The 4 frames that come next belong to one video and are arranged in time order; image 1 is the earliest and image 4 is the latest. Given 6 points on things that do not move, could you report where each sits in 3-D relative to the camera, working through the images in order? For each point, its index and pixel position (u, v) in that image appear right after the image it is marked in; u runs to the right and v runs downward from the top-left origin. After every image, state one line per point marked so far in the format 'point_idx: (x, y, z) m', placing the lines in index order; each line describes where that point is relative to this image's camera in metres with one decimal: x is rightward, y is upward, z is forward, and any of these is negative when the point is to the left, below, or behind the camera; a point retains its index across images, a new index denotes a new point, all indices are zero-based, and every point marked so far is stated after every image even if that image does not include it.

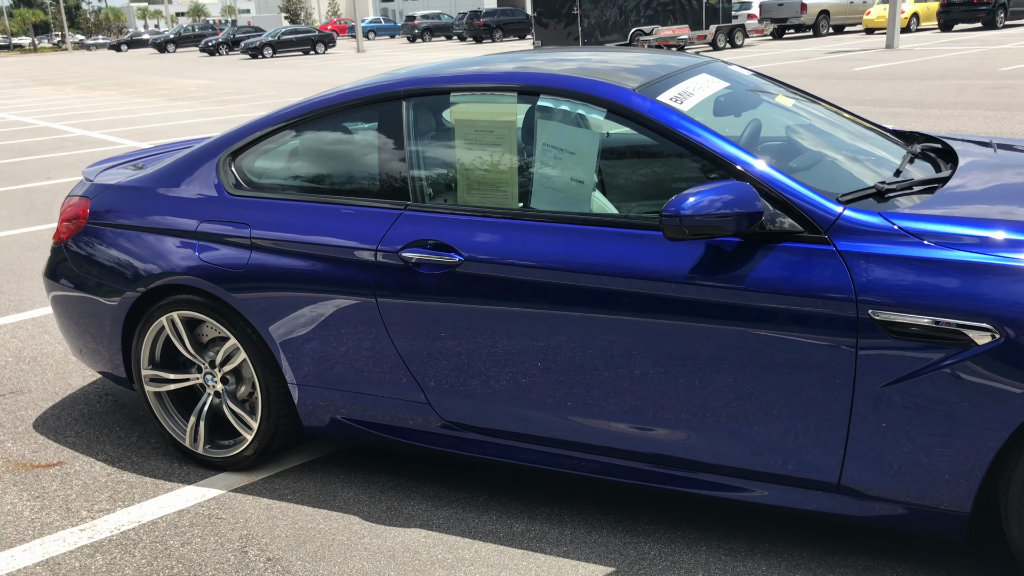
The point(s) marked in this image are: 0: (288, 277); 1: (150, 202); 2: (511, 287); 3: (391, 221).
0: (-0.7, 0.0, +2.9) m
1: (-1.3, +0.3, +3.2) m
2: (0.0, 0.0, +2.6) m
3: (-0.4, +0.2, +2.8) m
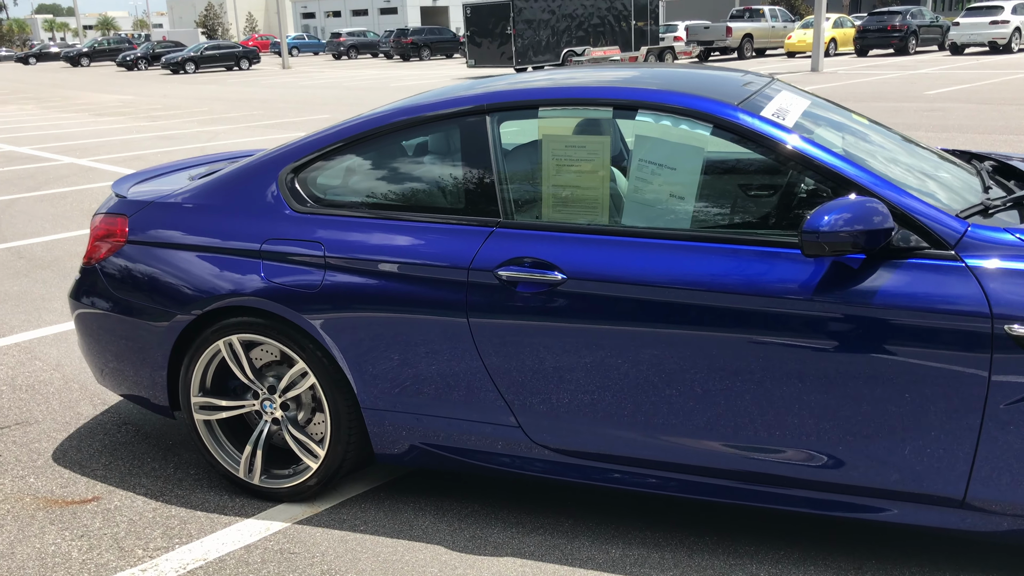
0: (-0.4, 0.0, +2.8) m
1: (-1.0, +0.2, +3.1) m
2: (+0.3, 0.0, +2.5) m
3: (-0.1, +0.1, +2.7) m
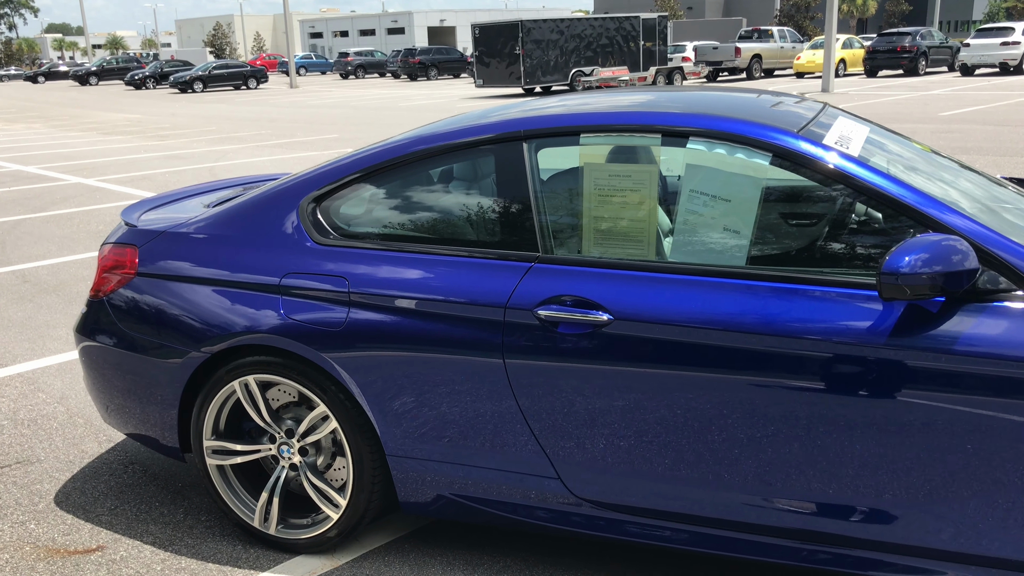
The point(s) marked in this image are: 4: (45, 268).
0: (-0.3, -0.1, +2.6) m
1: (-0.9, +0.1, +2.9) m
2: (+0.4, -0.2, +2.3) m
3: (0.0, 0.0, +2.5) m
4: (-3.7, +0.2, +7.1) m
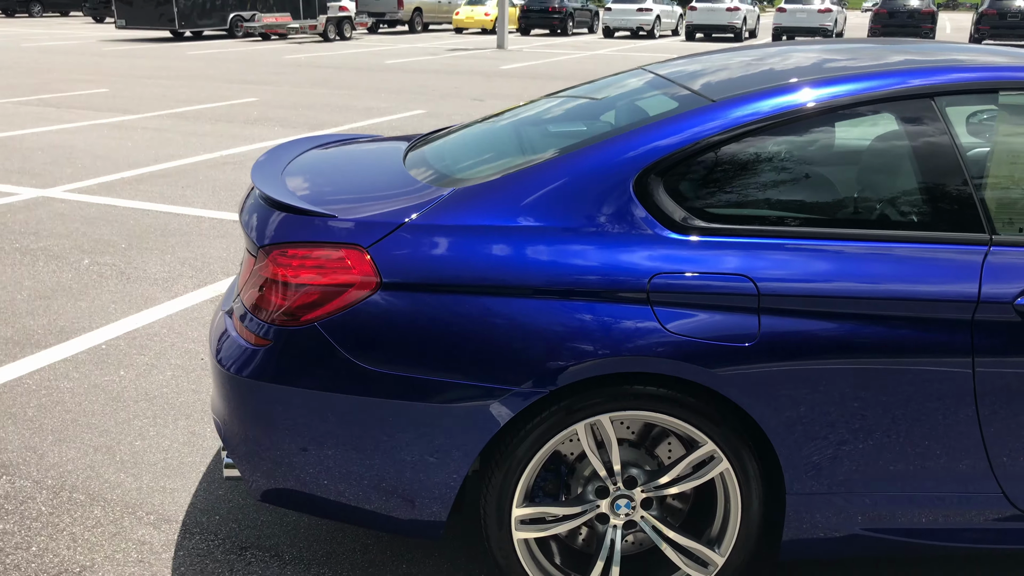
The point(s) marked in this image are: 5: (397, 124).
0: (+0.7, -0.1, +2.1) m
1: (0.0, +0.1, +2.1) m
2: (+1.5, -0.1, +2.1) m
3: (+1.0, +0.1, +2.1) m
4: (-4.2, +0.1, +4.9) m
5: (-1.3, +1.8, +10.2) m
